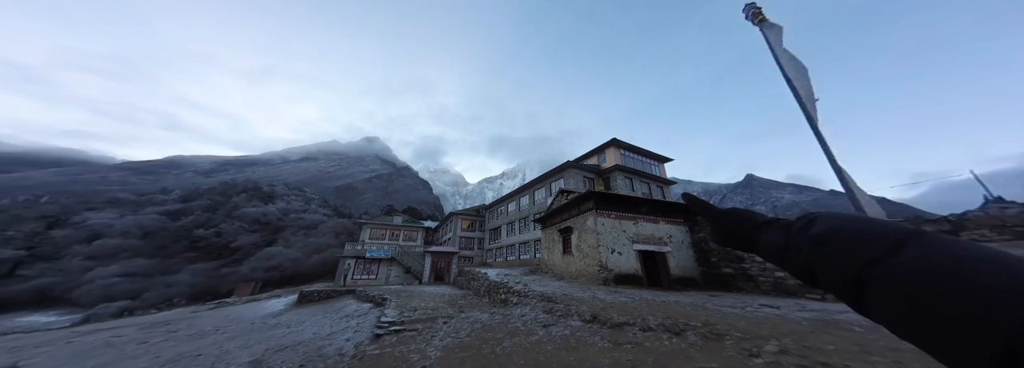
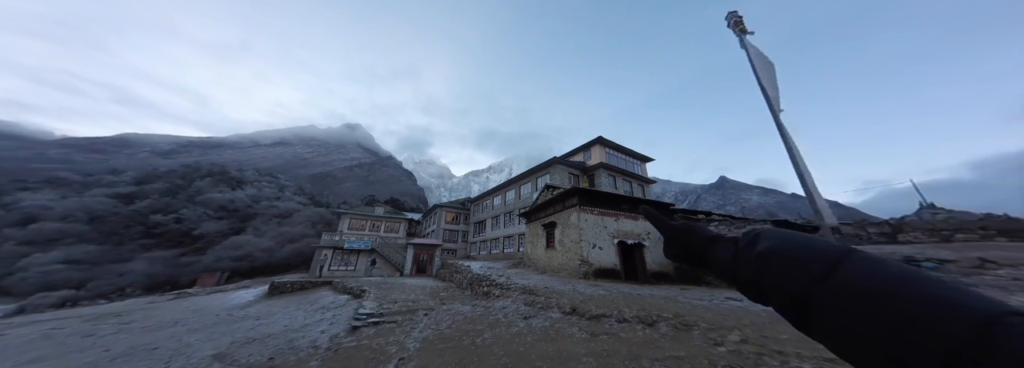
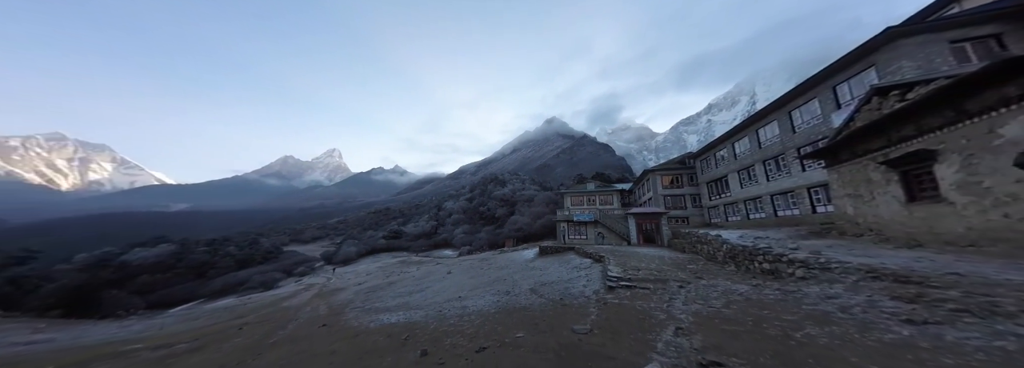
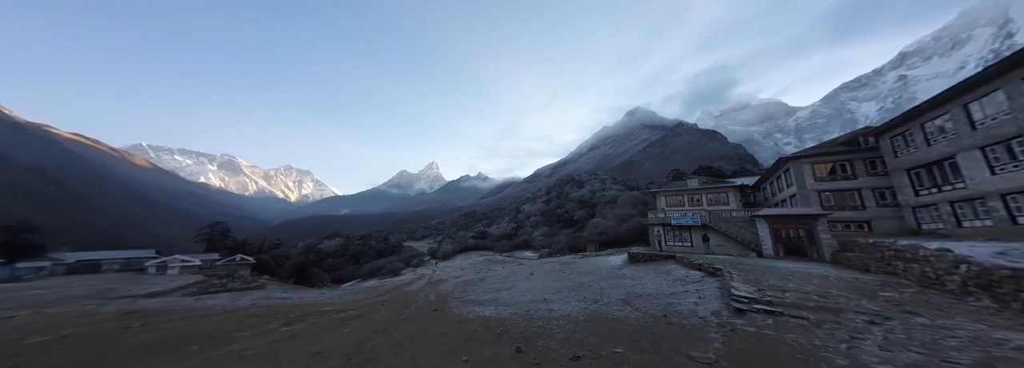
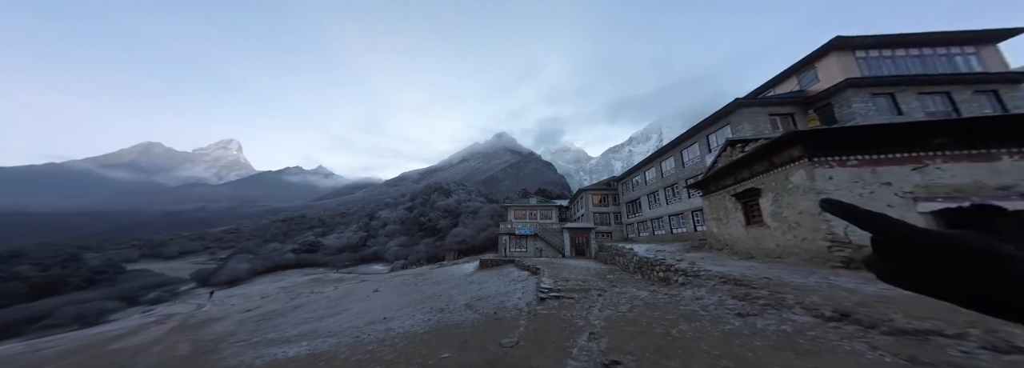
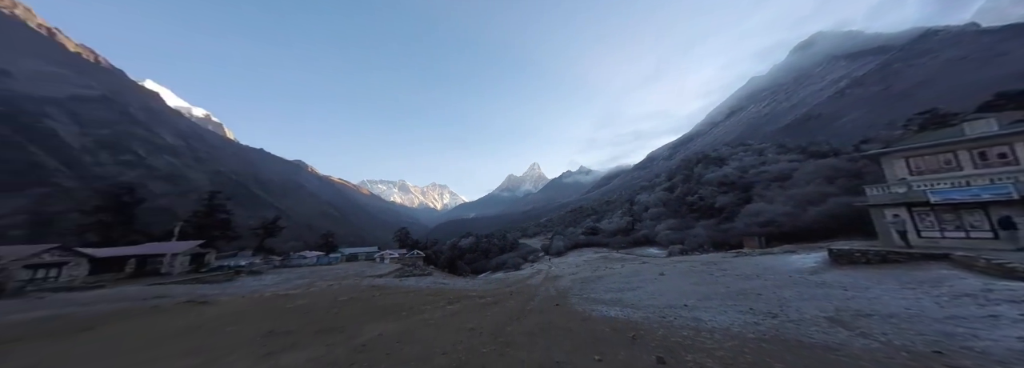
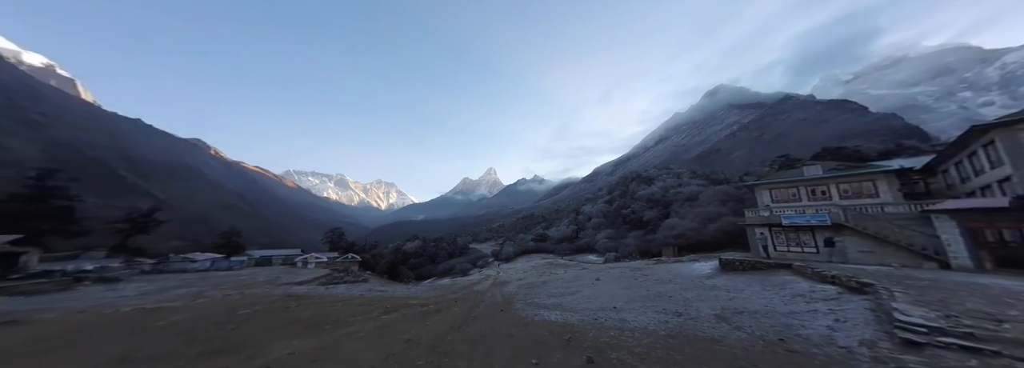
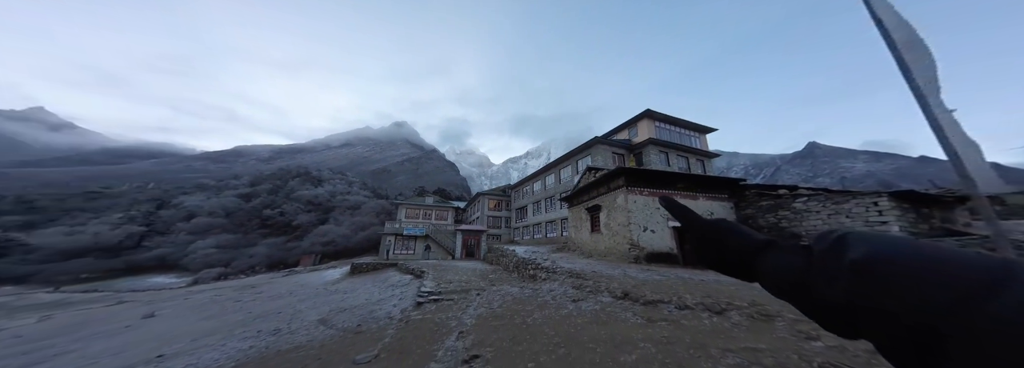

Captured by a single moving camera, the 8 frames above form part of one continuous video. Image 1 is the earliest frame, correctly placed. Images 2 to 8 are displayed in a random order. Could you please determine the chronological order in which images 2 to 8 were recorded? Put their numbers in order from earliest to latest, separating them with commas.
2, 8, 5, 3, 4, 7, 6
